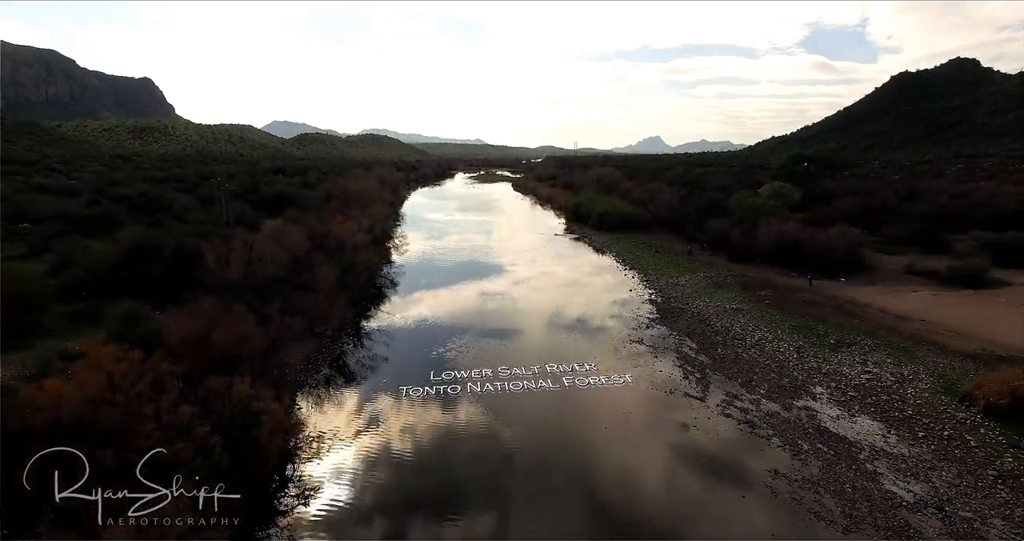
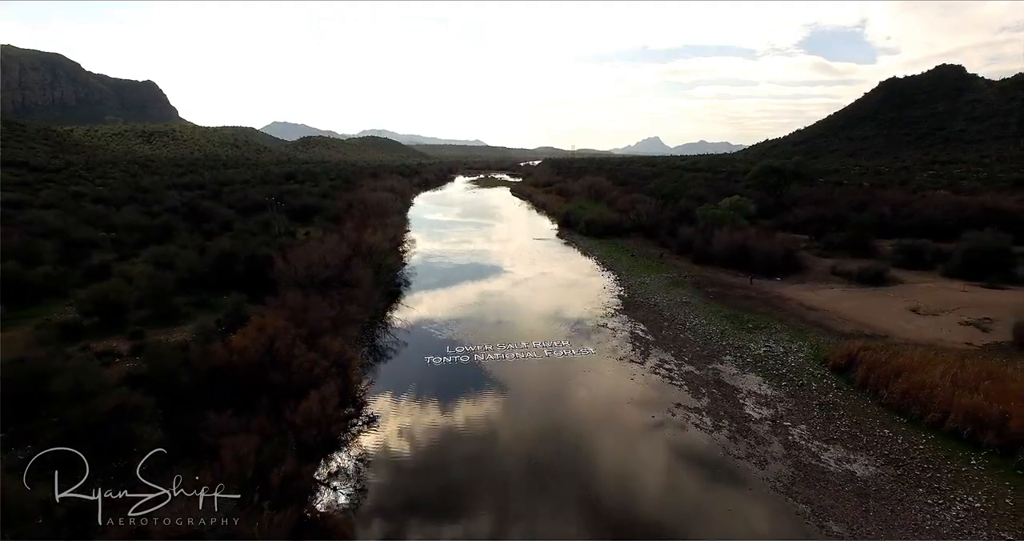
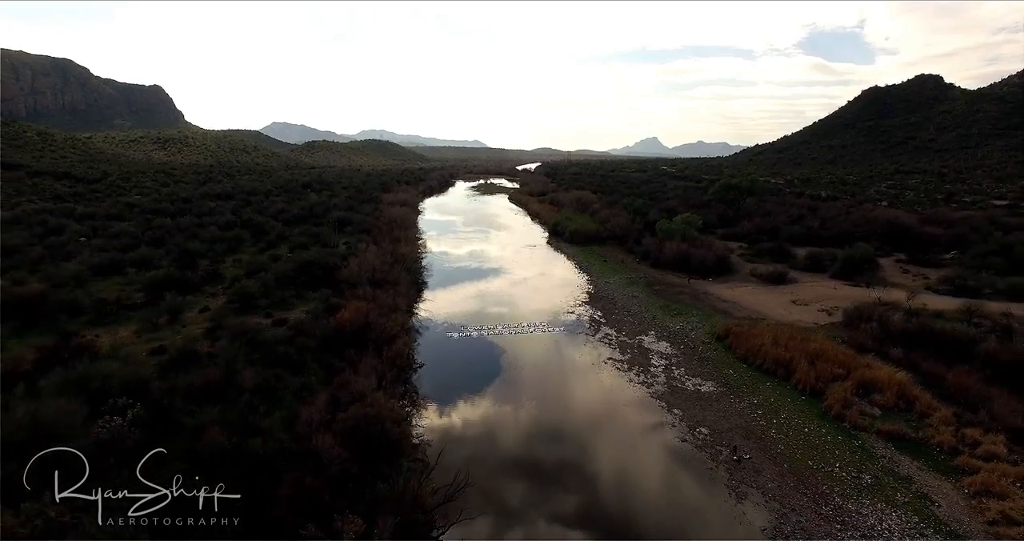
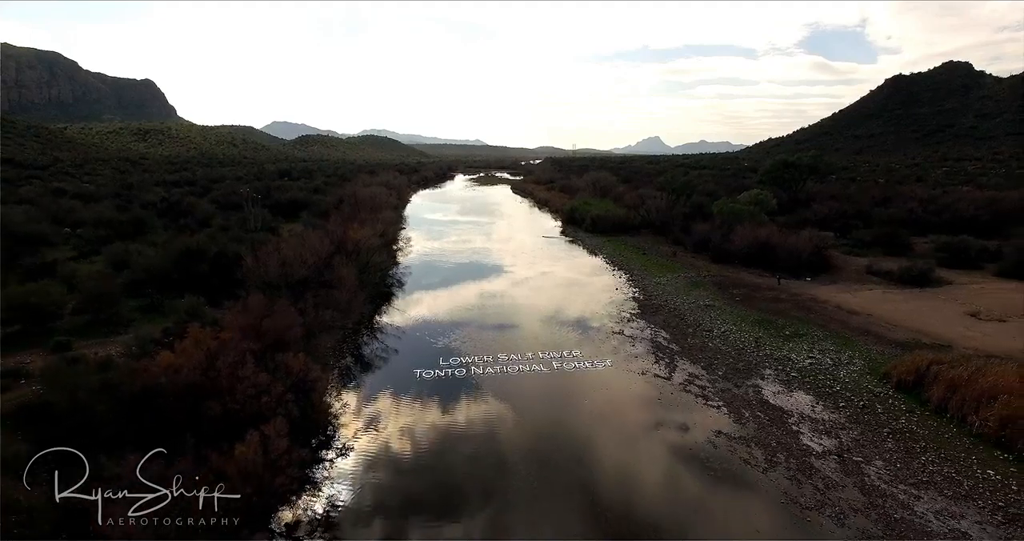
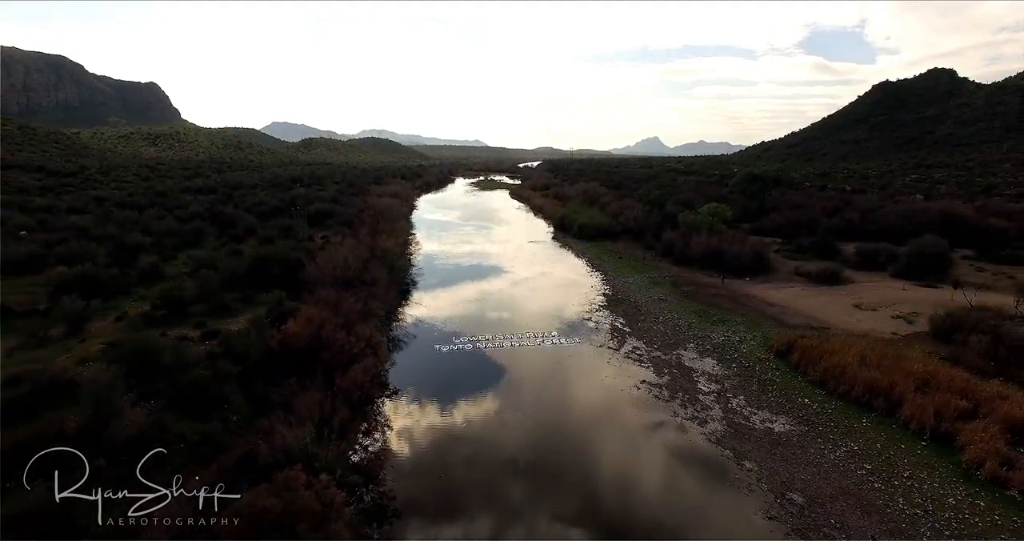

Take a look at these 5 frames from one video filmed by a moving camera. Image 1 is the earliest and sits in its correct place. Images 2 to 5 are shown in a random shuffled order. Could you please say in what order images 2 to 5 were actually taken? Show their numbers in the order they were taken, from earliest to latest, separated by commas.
4, 2, 5, 3
